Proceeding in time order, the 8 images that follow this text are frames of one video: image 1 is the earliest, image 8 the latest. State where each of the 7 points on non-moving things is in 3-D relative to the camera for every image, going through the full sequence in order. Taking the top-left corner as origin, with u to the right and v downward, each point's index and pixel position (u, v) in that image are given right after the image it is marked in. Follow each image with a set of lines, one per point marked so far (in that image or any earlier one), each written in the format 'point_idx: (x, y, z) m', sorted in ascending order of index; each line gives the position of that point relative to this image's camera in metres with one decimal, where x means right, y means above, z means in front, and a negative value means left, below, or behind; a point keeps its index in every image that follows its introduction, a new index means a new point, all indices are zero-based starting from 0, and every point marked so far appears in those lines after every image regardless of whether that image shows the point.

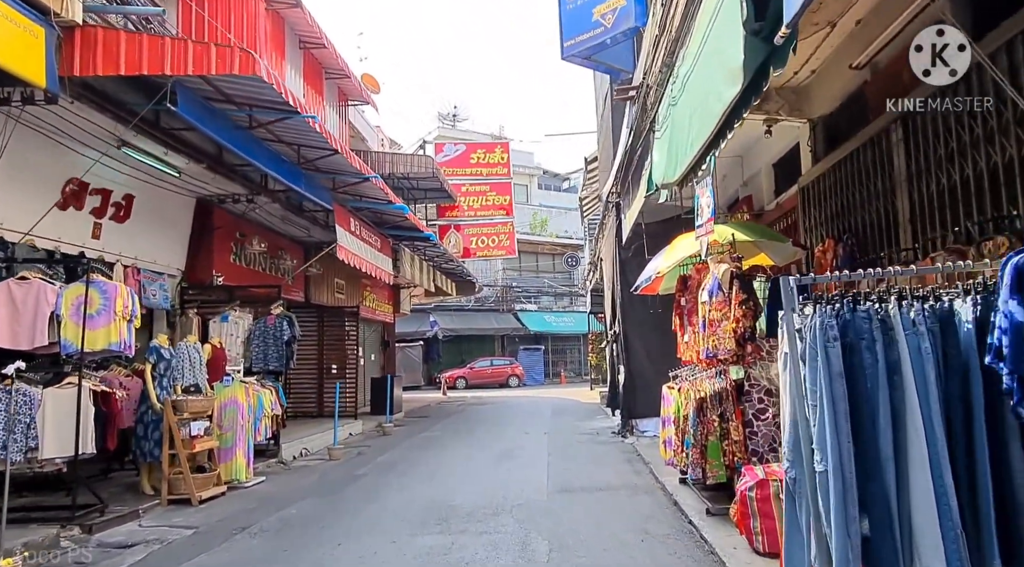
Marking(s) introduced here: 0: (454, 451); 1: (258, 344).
0: (-0.8, -2.4, +12.1) m
1: (-3.3, -0.8, +10.9) m
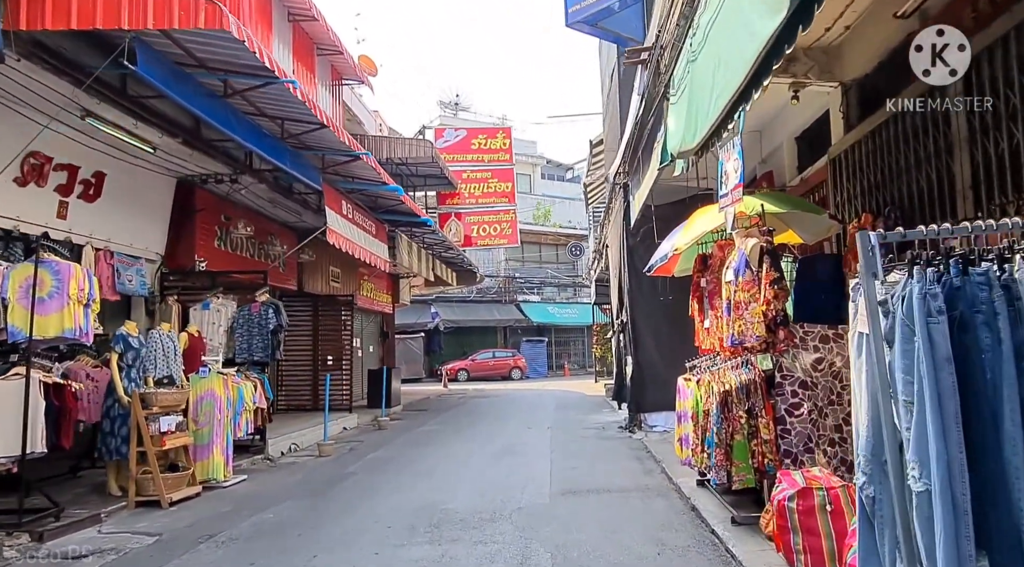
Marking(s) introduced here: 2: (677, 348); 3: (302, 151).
0: (-0.8, -2.2, +11.4) m
1: (-3.3, -0.6, +10.3) m
2: (+2.3, -0.9, +11.8) m
3: (-2.6, +1.7, +10.3) m
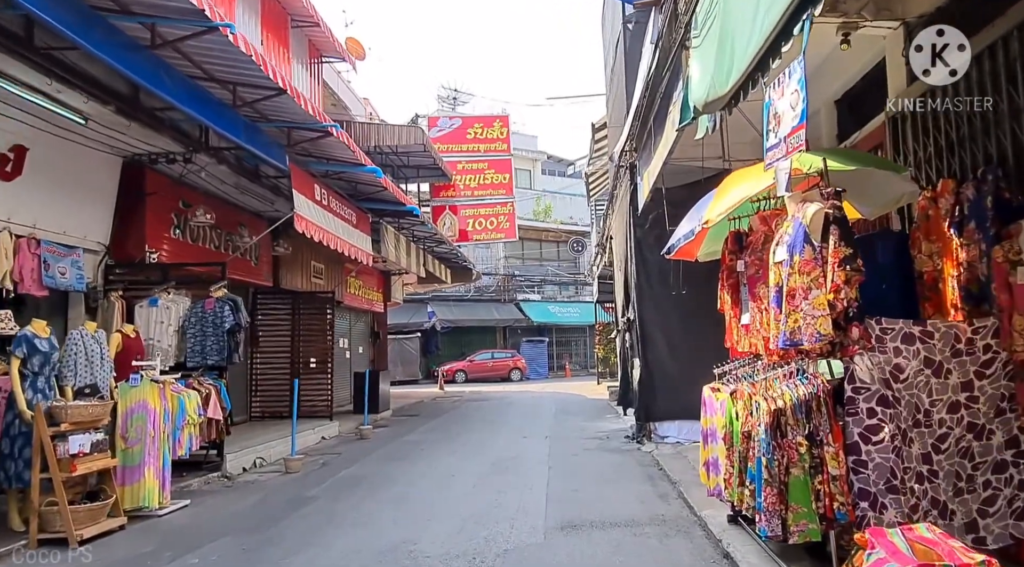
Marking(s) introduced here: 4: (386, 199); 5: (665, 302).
0: (-0.9, -2.1, +10.1) m
1: (-3.4, -0.5, +9.0) m
2: (+2.2, -0.8, +10.5) m
3: (-2.7, +1.7, +9.1) m
4: (-2.0, +1.4, +13.5) m
5: (+1.9, -0.2, +10.6) m
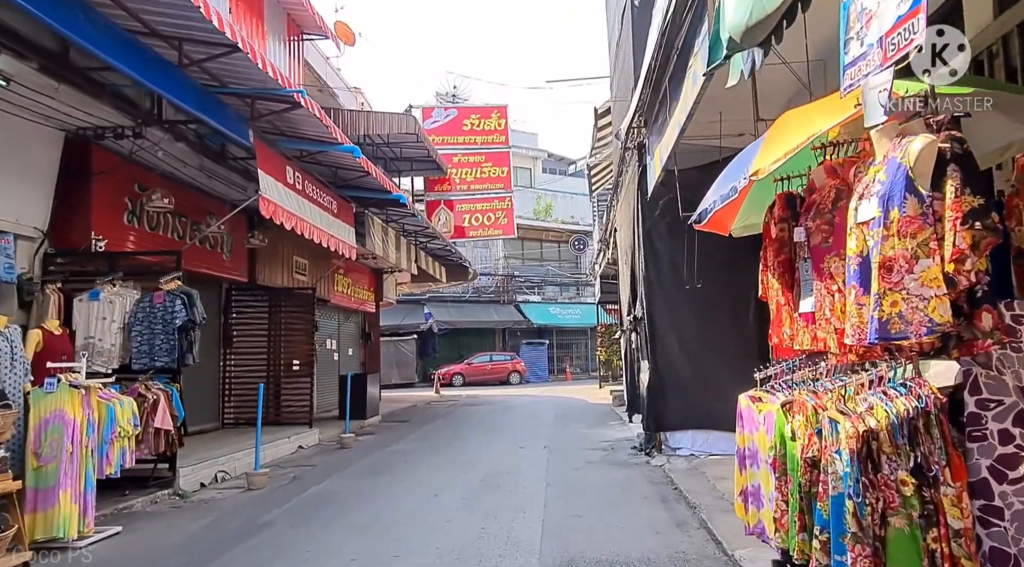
0: (-1.0, -2.0, +9.0) m
1: (-3.5, -0.5, +7.8) m
2: (+2.1, -0.7, +9.3) m
3: (-2.8, +1.8, +7.9) m
4: (-2.1, +1.4, +12.4) m
5: (+1.9, -0.1, +9.5) m
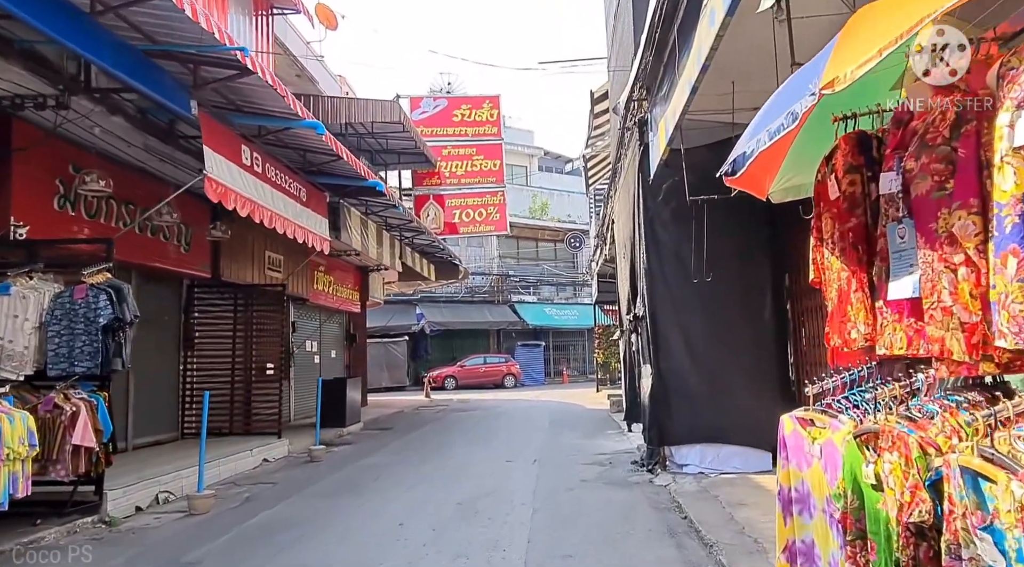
0: (-1.1, -2.0, +7.9) m
1: (-3.6, -0.4, +6.7) m
2: (+2.0, -0.7, +8.2) m
3: (-2.9, +1.9, +6.8) m
4: (-2.2, +1.5, +11.3) m
5: (+1.7, -0.1, +8.4) m
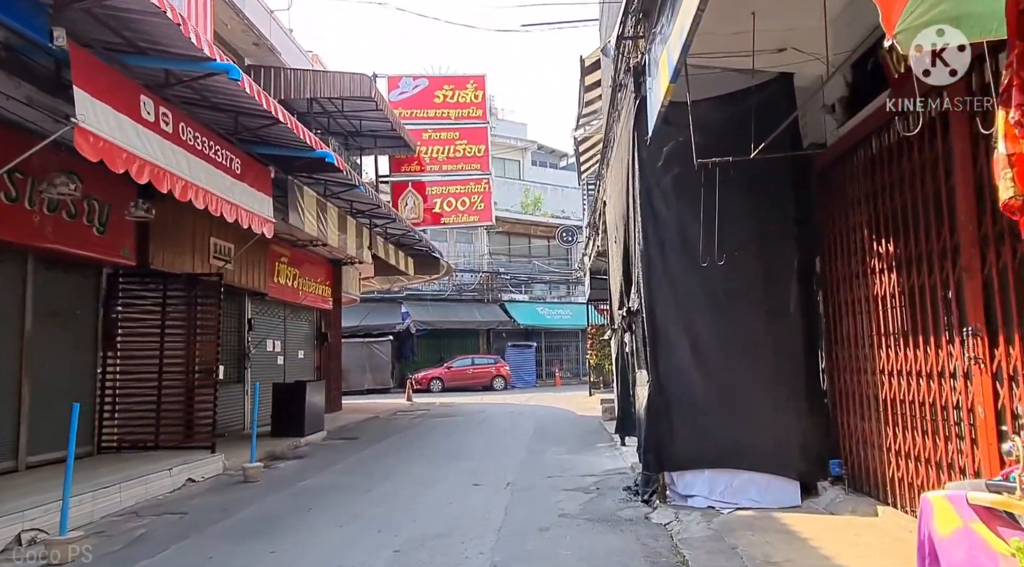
0: (-1.4, -1.9, +6.2) m
1: (-3.9, -0.3, +5.0) m
2: (+1.7, -0.6, +6.6) m
3: (-3.2, +2.0, +5.1) m
4: (-2.6, +1.6, +9.6) m
5: (+1.4, 0.0, +6.7) m
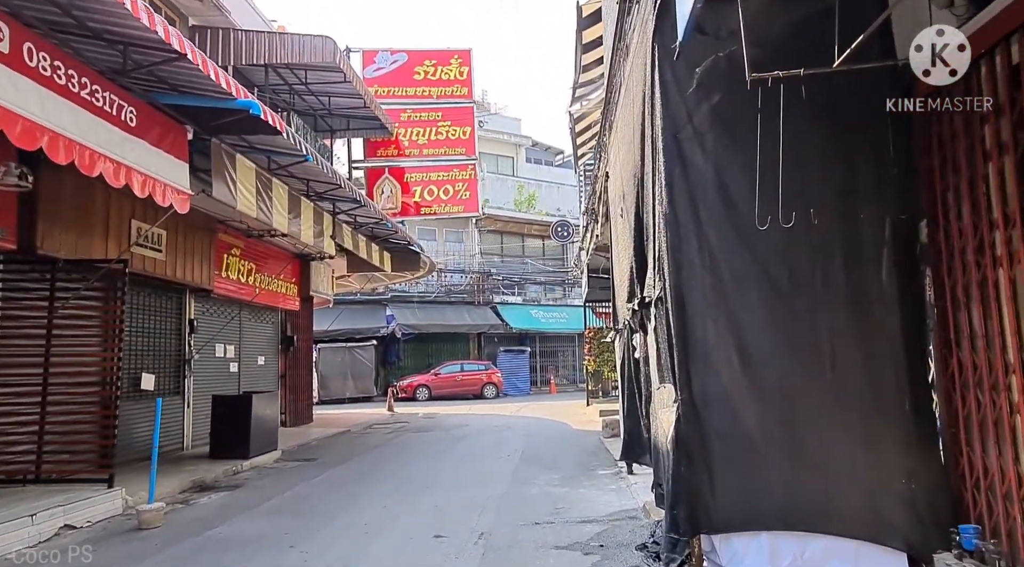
0: (-1.6, -1.7, +4.1) m
1: (-4.1, -0.1, +2.9) m
2: (+1.5, -0.4, +4.5) m
3: (-3.4, +2.2, +3.0) m
4: (-2.8, +1.7, +7.5) m
5: (+1.2, +0.2, +4.6) m
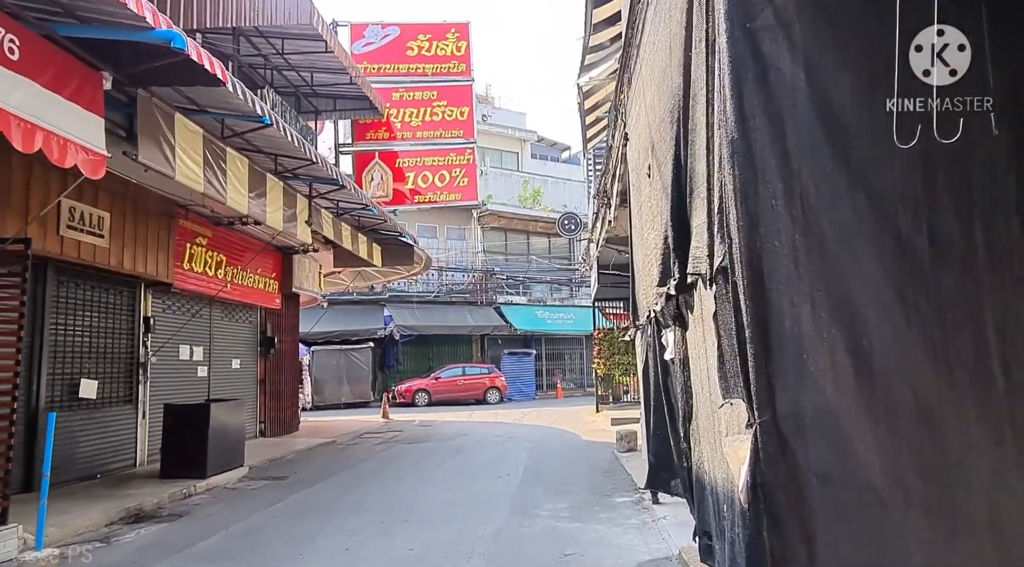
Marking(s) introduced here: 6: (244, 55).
0: (-1.7, -1.6, +2.4) m
1: (-4.2, 0.0, +1.3) m
2: (+1.5, -0.3, +2.8) m
3: (-3.5, +2.3, +1.4) m
4: (-2.8, +1.8, +5.9) m
5: (+1.2, +0.3, +3.0) m
6: (-4.3, +3.6, +13.3) m
